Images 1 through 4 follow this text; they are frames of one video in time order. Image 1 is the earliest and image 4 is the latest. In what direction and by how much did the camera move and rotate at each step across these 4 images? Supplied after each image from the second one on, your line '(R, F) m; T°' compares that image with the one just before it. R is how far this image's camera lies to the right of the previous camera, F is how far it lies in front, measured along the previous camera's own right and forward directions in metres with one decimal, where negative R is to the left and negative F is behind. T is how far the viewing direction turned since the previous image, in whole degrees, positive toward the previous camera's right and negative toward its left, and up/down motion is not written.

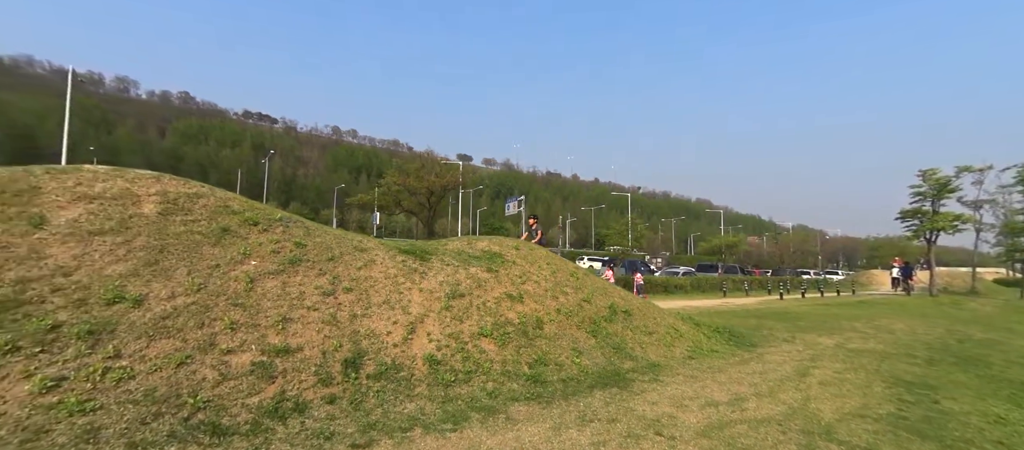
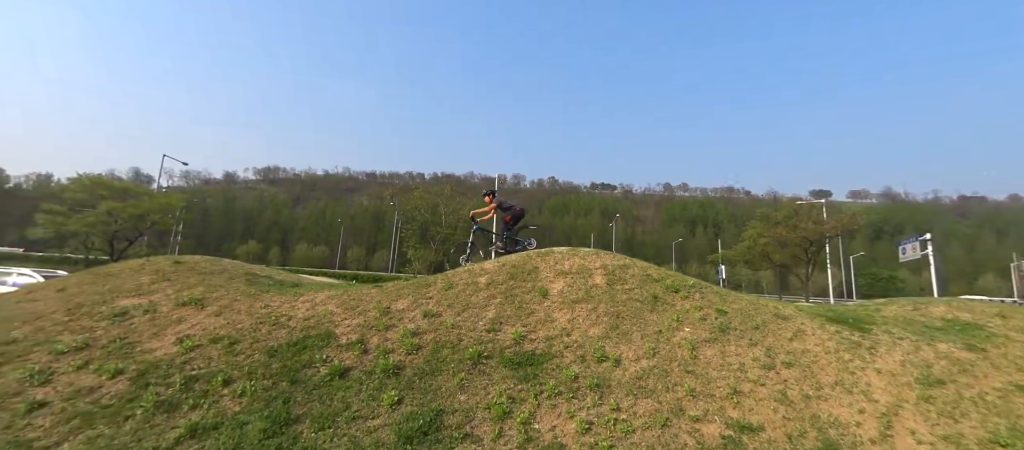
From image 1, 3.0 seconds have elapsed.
(-1.6, -0.7) m; -40°
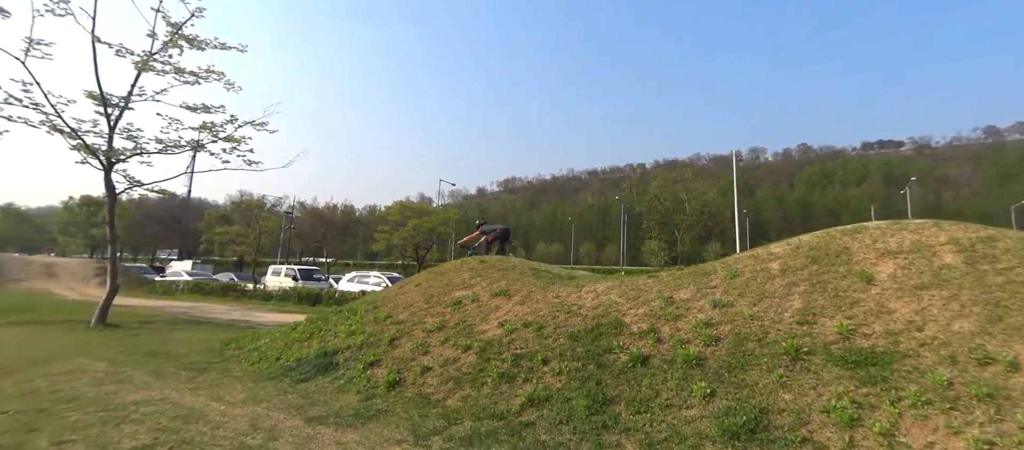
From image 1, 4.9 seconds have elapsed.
(-1.0, -0.2) m; -28°
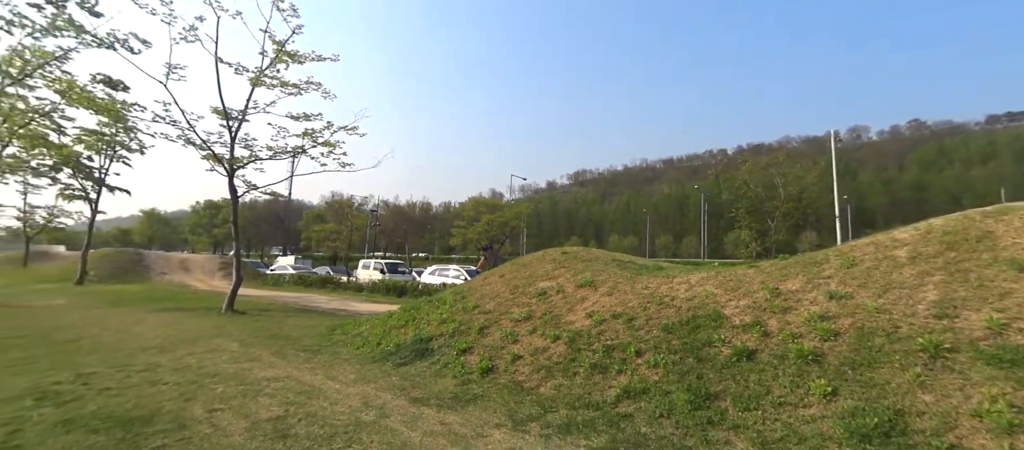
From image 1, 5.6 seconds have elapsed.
(-0.4, 0.0) m; -9°
